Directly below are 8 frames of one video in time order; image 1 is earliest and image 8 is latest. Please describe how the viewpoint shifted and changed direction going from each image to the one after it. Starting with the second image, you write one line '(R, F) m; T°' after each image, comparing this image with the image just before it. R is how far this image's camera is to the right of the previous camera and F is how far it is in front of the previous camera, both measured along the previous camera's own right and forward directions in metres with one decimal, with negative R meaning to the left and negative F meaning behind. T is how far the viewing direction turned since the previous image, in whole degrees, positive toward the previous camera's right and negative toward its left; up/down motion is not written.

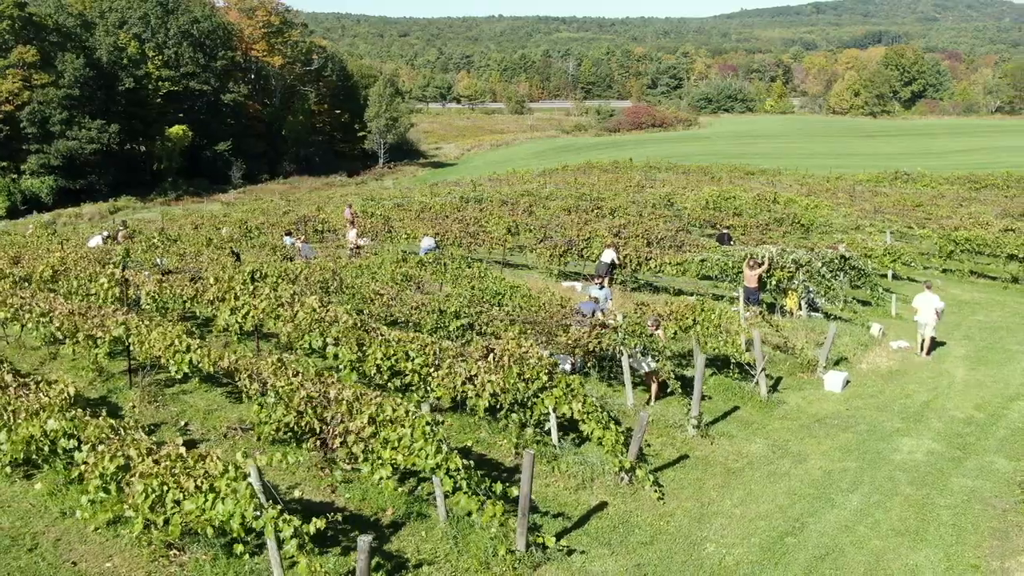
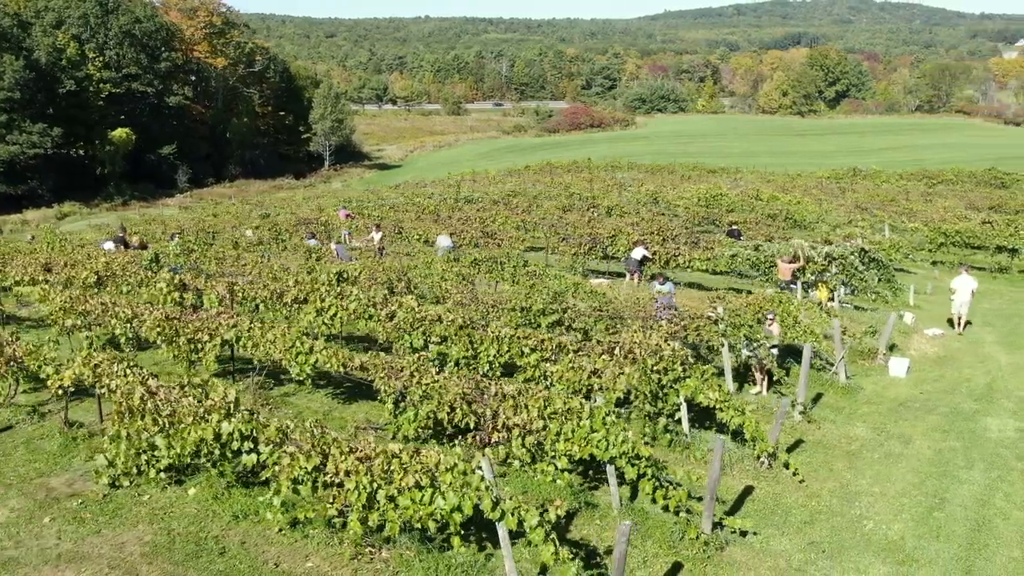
(-2.8, -0.2) m; +5°
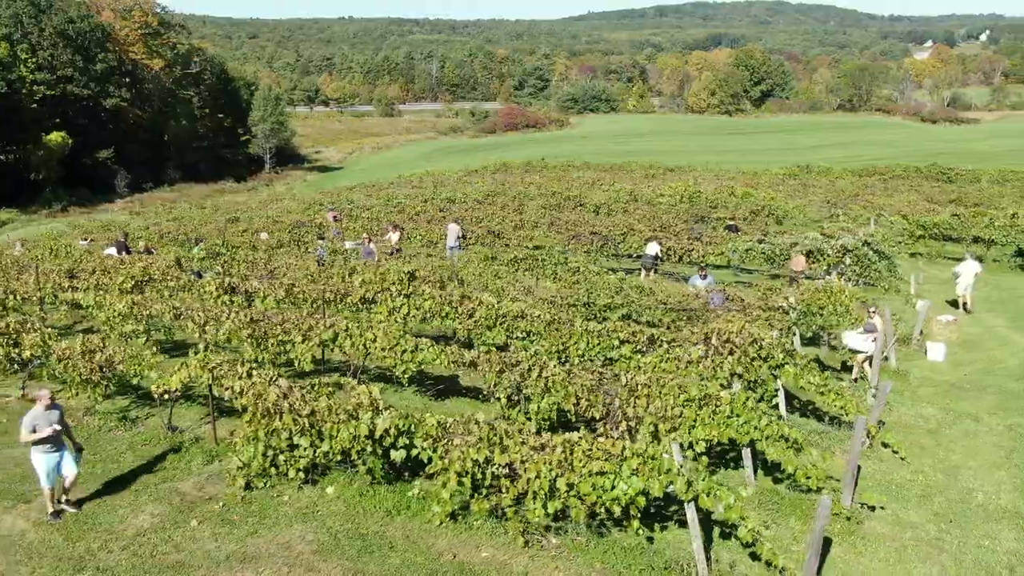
(-2.6, -0.2) m; +5°
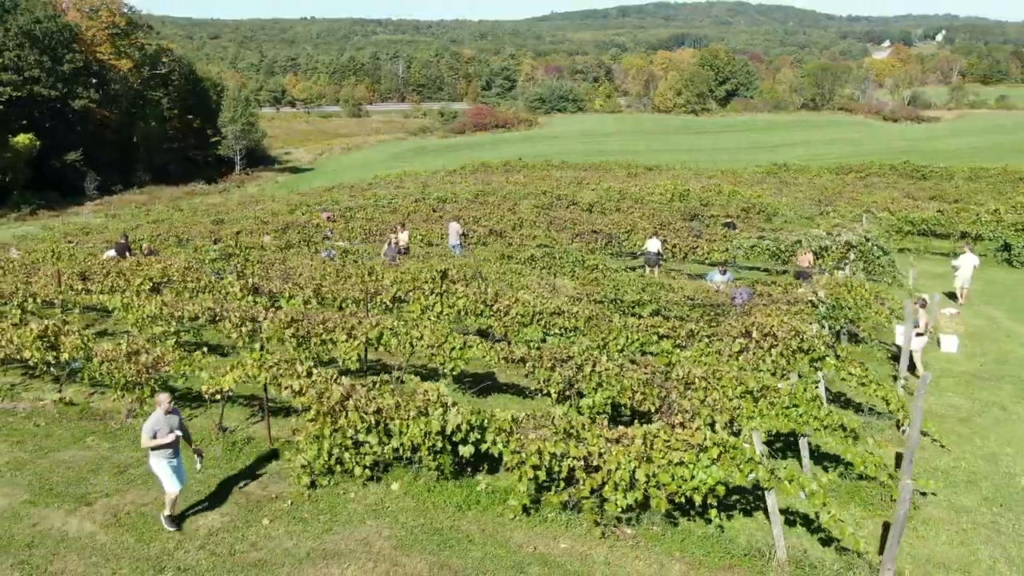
(-1.2, -0.1) m; +2°
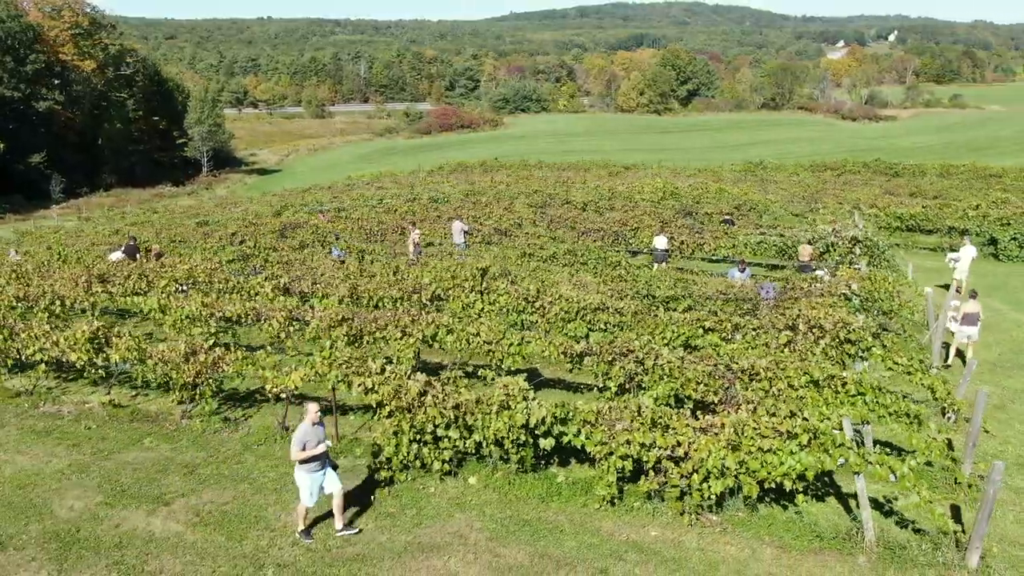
(-1.4, -0.2) m; +2°
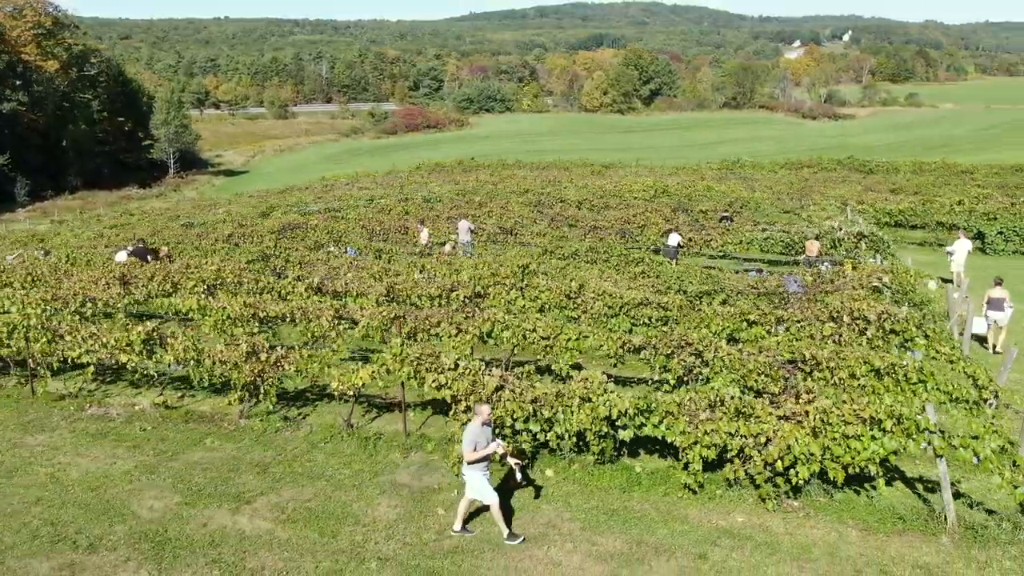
(-1.5, -0.2) m; +2°
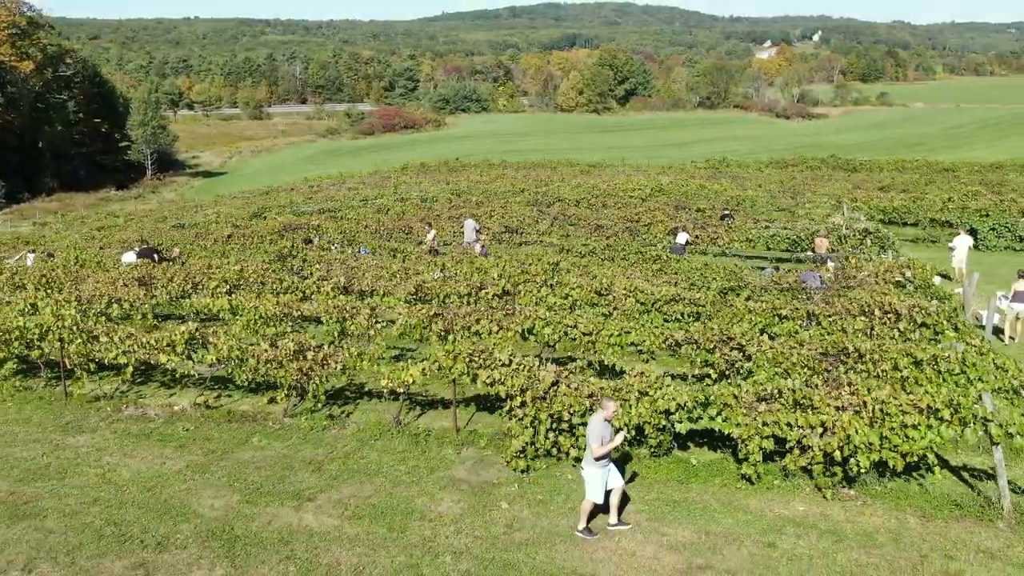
(-1.1, -0.1) m; +2°
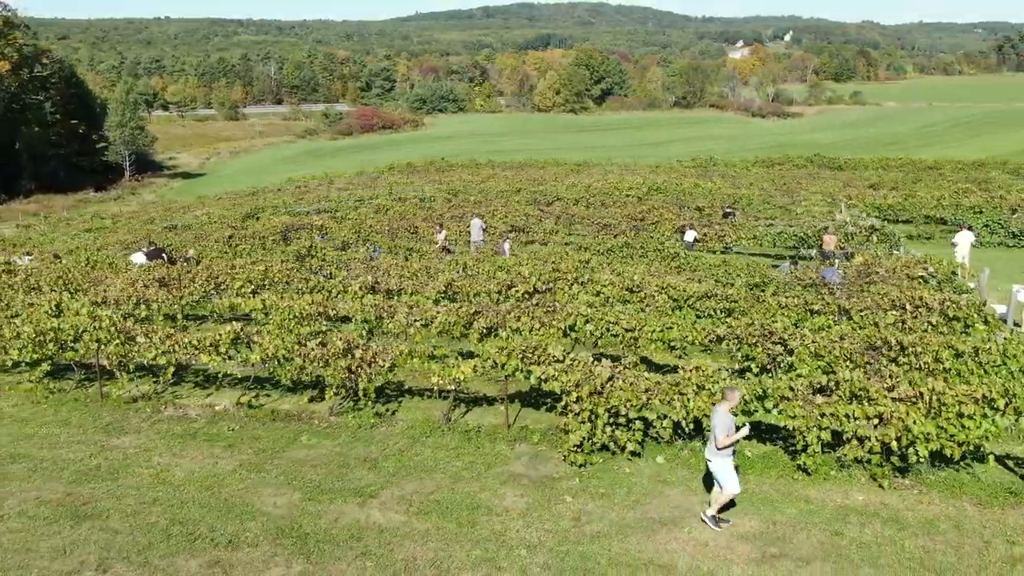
(-1.1, -0.1) m; +2°
